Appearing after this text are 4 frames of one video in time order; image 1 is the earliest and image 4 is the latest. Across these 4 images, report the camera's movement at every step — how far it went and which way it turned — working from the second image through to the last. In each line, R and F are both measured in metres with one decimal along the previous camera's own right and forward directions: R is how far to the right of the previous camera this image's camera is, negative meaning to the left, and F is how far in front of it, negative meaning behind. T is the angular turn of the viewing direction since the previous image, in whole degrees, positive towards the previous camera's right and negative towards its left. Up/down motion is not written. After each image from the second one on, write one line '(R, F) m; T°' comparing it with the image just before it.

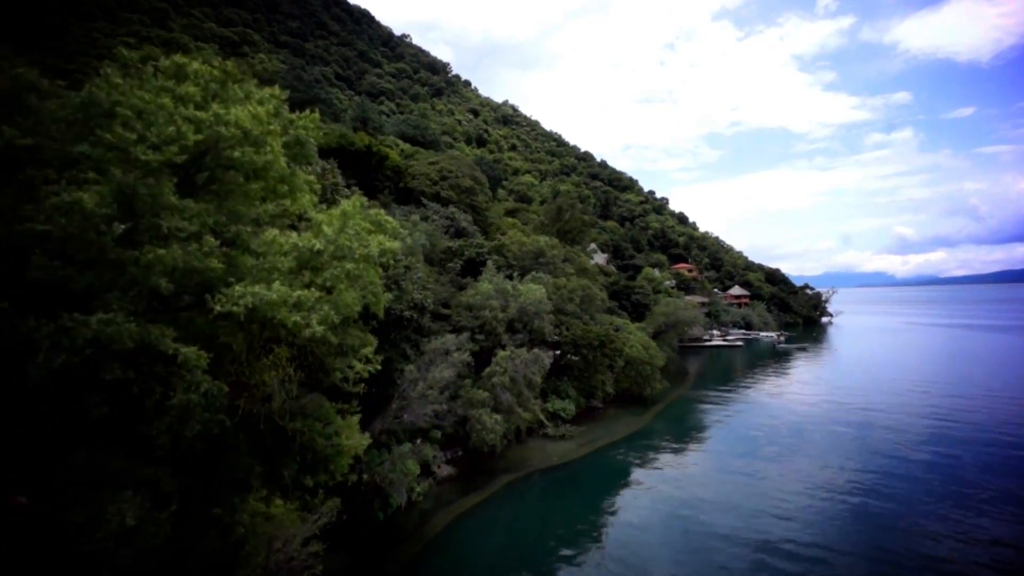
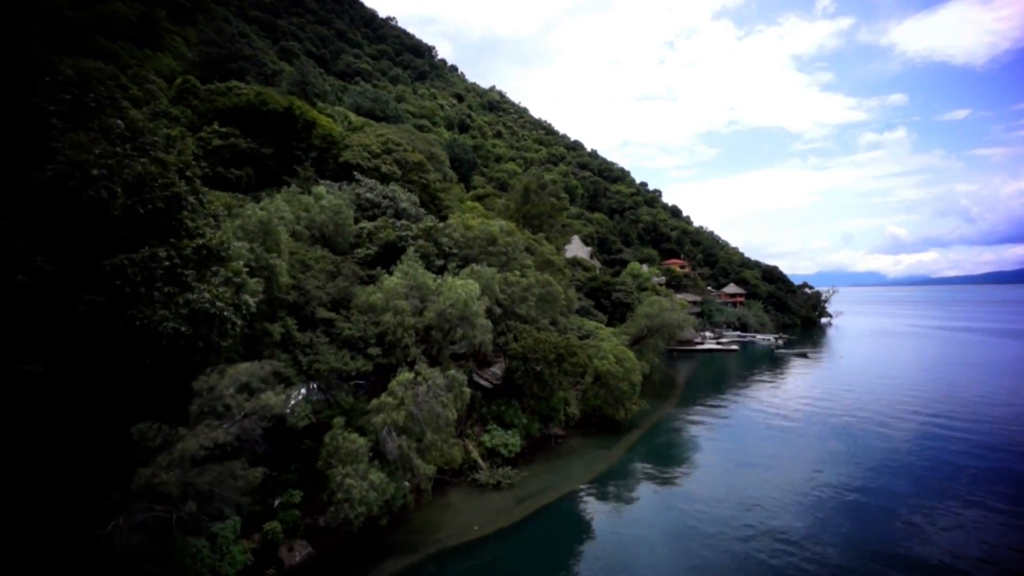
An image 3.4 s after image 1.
(+2.4, +5.9) m; +1°
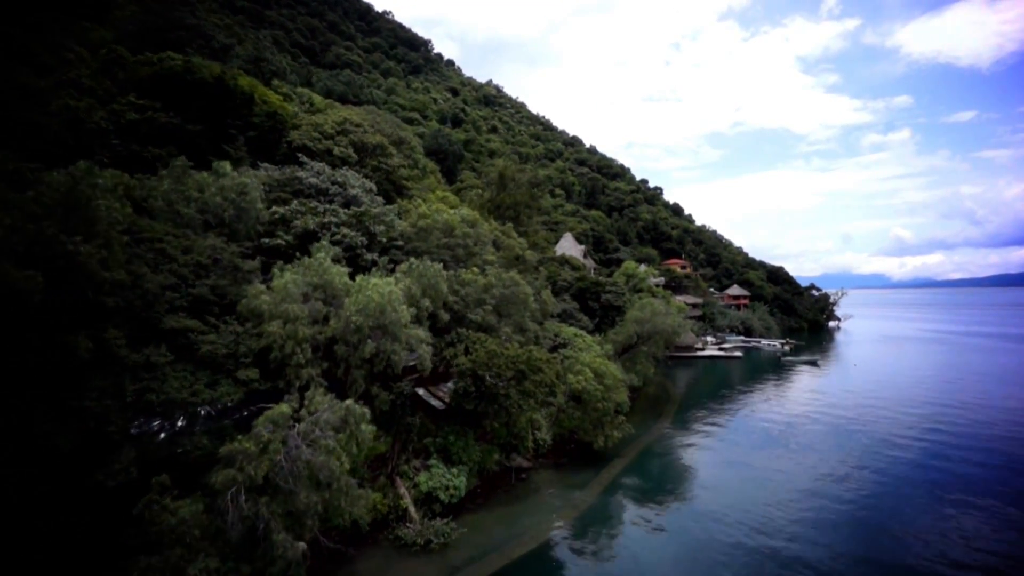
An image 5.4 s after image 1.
(+1.7, +3.9) m; 0°
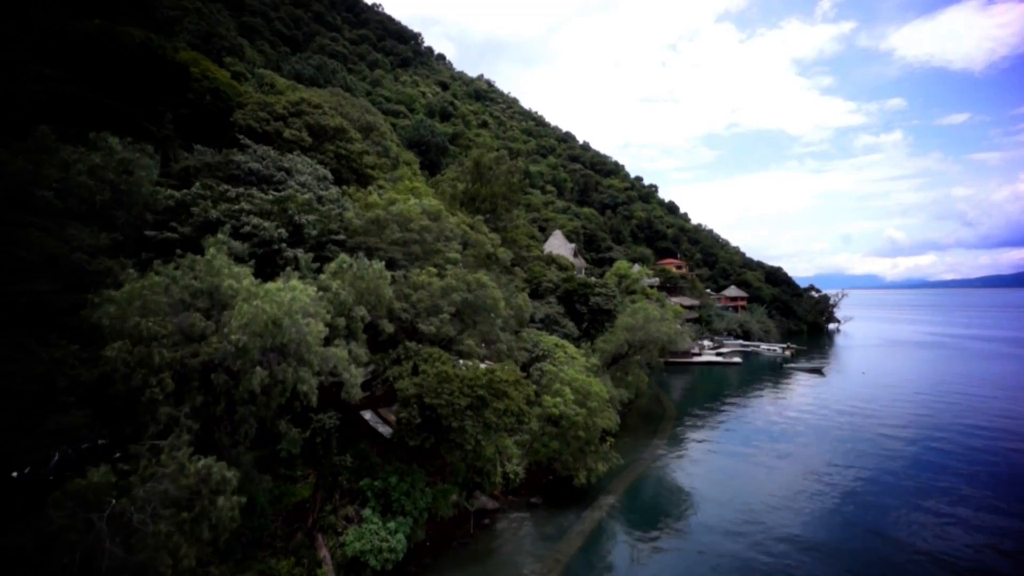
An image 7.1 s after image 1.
(+0.9, +3.2) m; +1°
